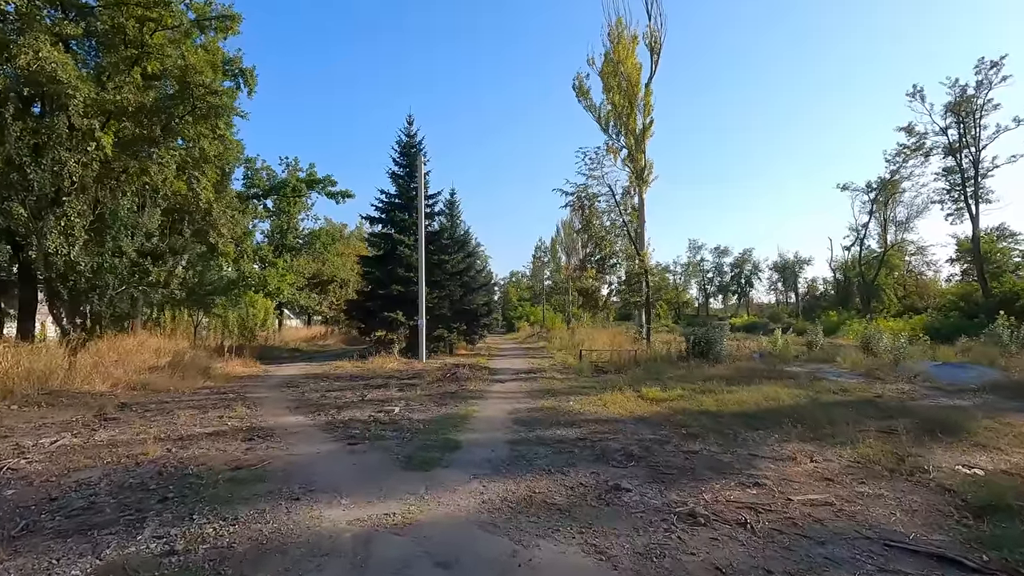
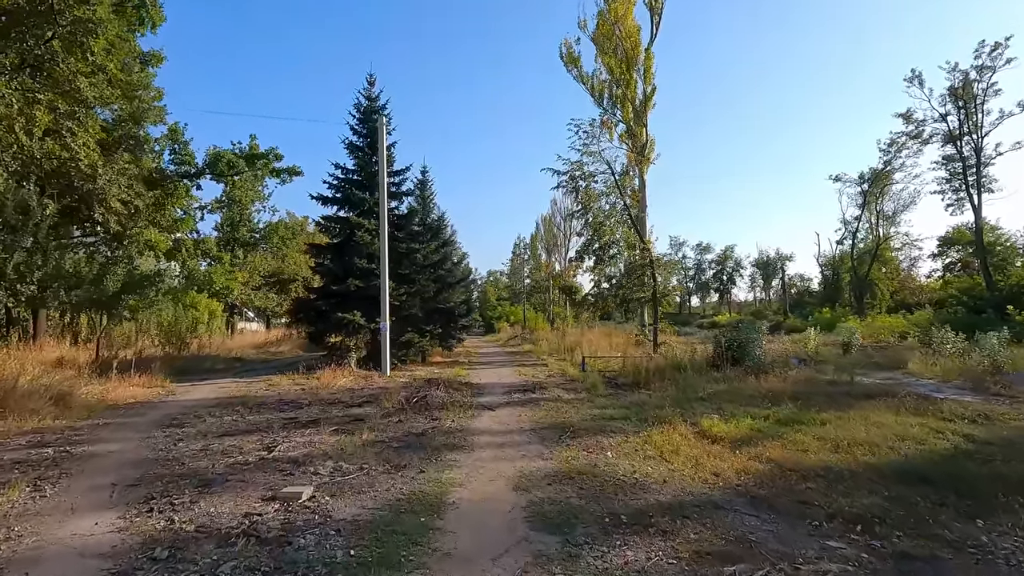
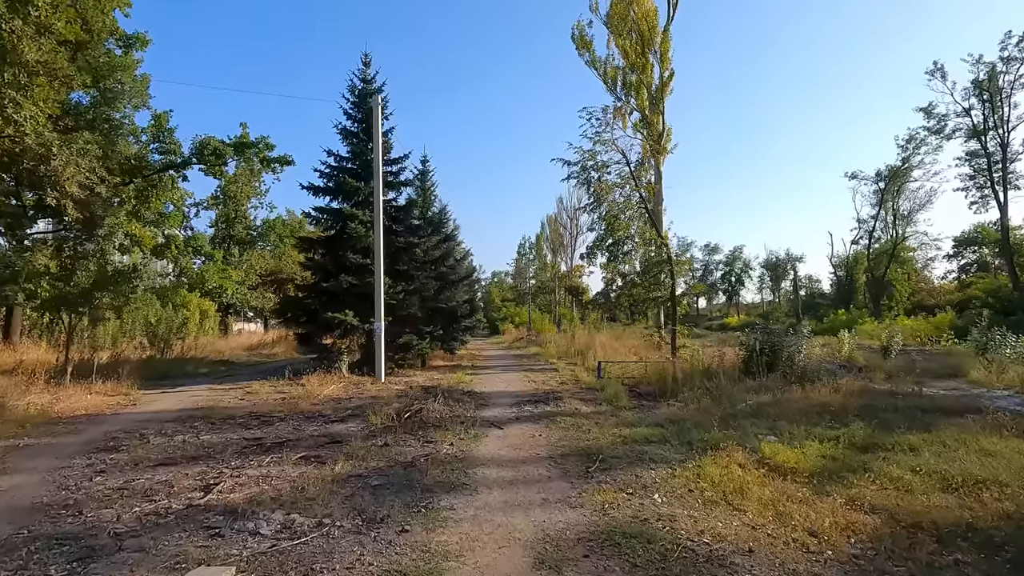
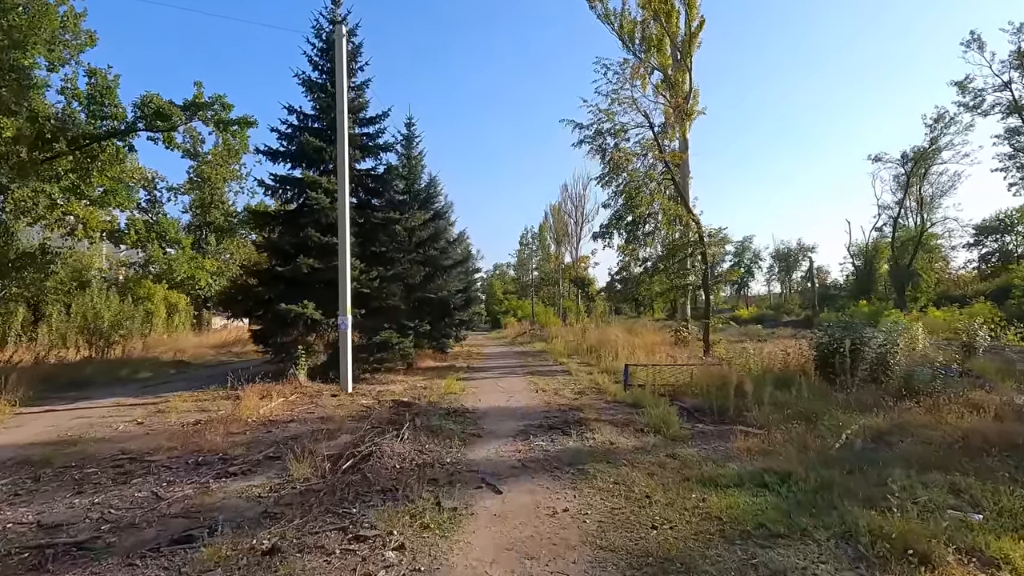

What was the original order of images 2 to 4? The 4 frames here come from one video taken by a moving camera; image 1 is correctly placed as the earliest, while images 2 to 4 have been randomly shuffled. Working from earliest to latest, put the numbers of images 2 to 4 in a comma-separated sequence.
2, 3, 4
